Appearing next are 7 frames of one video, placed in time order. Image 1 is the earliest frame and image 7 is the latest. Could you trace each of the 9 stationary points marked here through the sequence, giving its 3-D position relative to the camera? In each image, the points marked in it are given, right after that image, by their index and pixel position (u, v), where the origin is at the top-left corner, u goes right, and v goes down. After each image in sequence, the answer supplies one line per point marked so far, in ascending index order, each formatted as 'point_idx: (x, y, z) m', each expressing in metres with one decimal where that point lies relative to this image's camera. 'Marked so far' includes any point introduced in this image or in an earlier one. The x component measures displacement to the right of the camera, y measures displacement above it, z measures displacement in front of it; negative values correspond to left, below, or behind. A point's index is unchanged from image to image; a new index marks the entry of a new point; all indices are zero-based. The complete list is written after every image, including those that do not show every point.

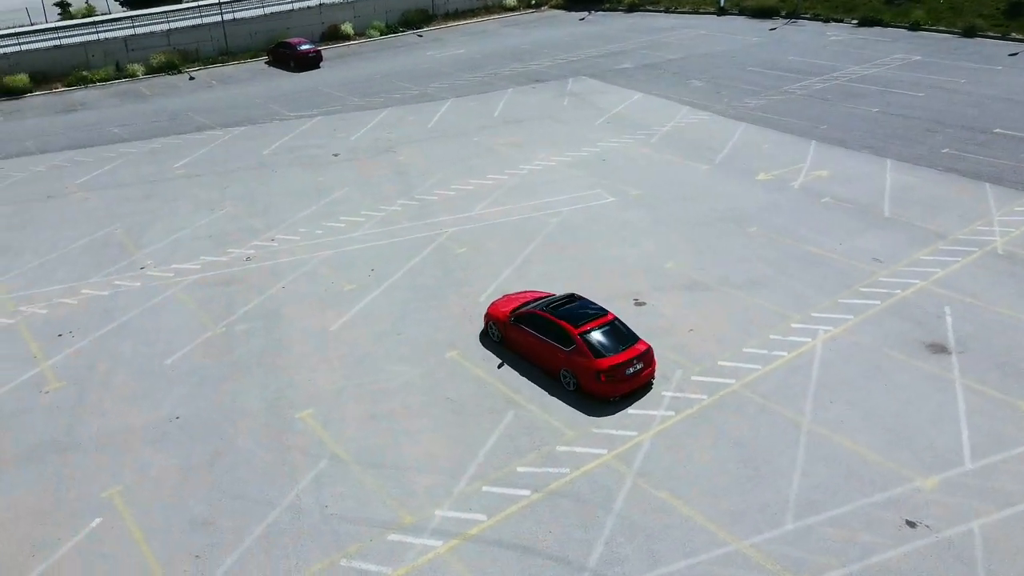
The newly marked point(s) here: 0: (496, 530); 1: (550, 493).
0: (-0.2, -3.3, +10.8) m
1: (+0.5, -2.9, +11.4) m
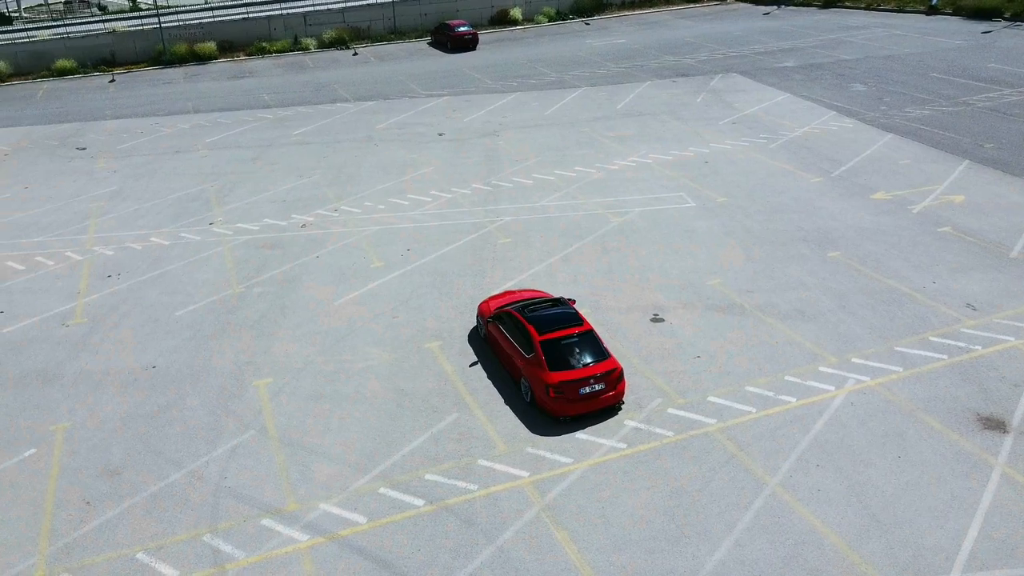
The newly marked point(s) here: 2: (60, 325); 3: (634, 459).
0: (-1.8, -3.1, +10.0) m
1: (-0.9, -2.9, +10.4) m
2: (-8.8, -0.7, +15.5) m
3: (+1.7, -2.4, +11.2) m
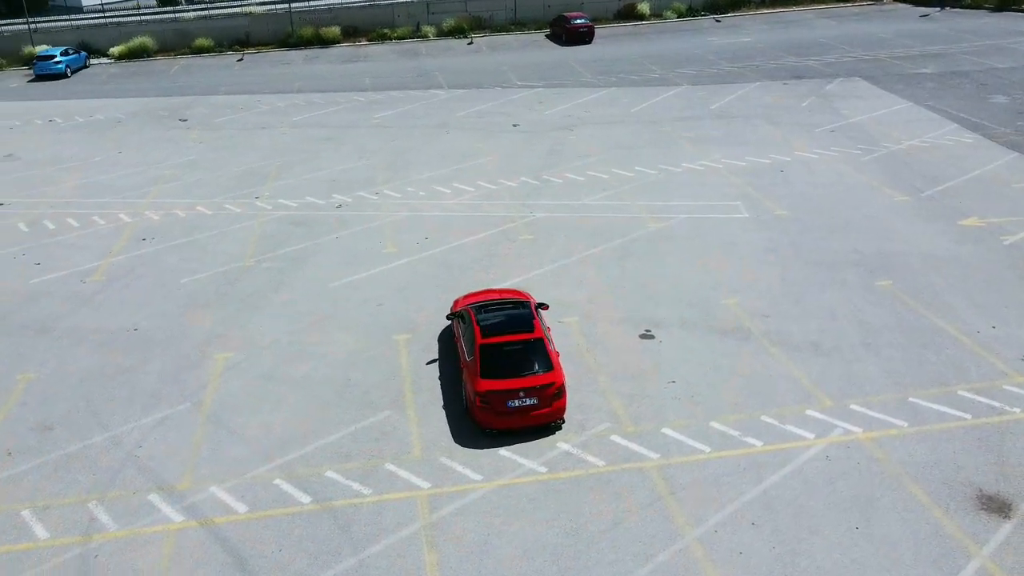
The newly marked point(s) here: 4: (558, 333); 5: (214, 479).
0: (-3.3, -2.9, +9.5) m
1: (-2.3, -2.7, +9.8) m
2: (-8.9, +0.1, +16.2) m
3: (+0.5, -2.5, +10.0) m
4: (+0.8, -0.8, +13.6) m
5: (-3.9, -2.5, +10.4) m
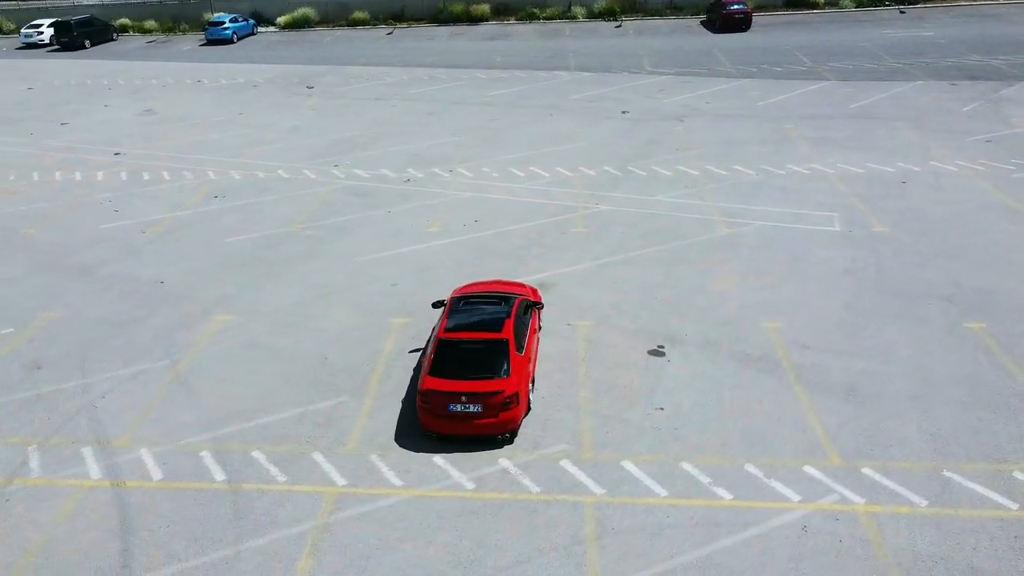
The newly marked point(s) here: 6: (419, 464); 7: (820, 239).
0: (-4.3, -2.4, +9.3) m
1: (-3.3, -2.4, +9.3) m
2: (-7.9, +1.2, +16.9) m
3: (-0.5, -2.4, +8.9) m
4: (+0.7, -0.8, +12.3) m
5: (-4.7, -2.0, +10.2) m
6: (-1.1, -2.1, +9.6) m
7: (+5.9, +1.0, +15.3) m
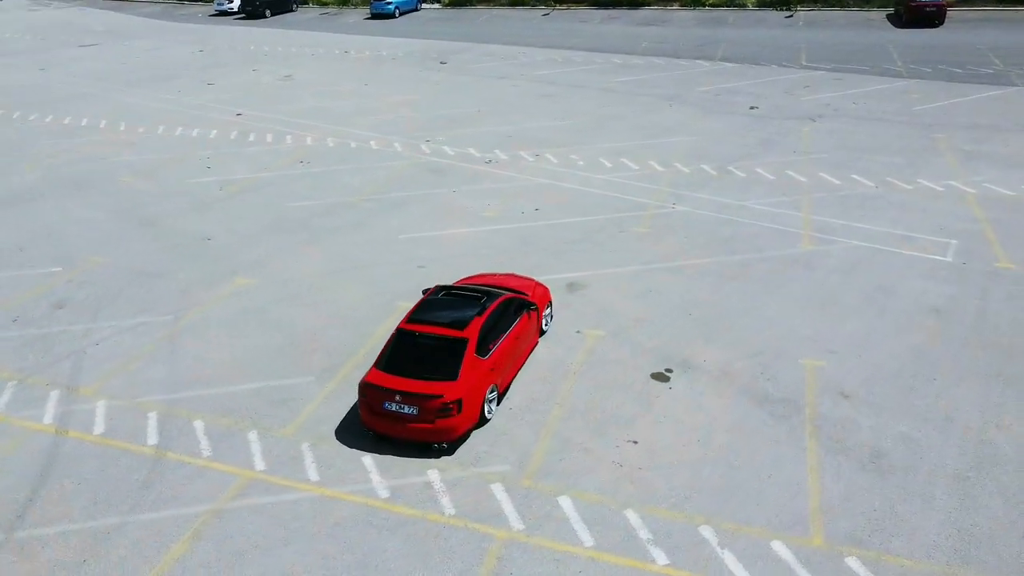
0: (-5.0, -1.8, +9.2) m
1: (-4.0, -1.9, +9.0) m
2: (-6.5, +2.2, +17.4) m
3: (-1.4, -2.3, +8.1) m
4: (+0.7, -0.8, +11.0) m
5: (-5.1, -1.4, +10.2) m
6: (-1.8, -1.9, +8.9) m
7: (+6.6, +0.3, +12.8) m
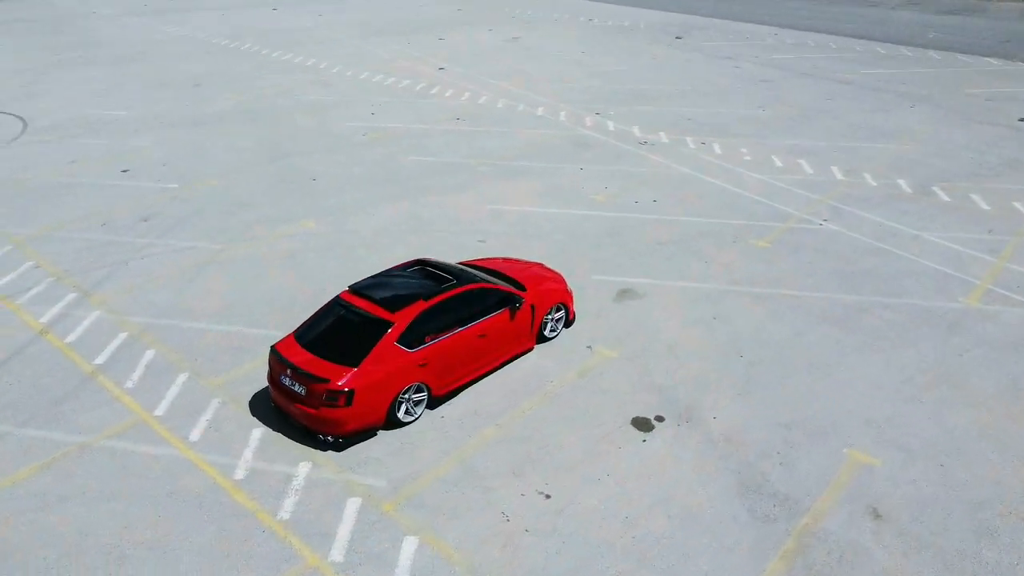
0: (-5.5, -0.7, +9.5) m
1: (-4.7, -1.0, +8.9) m
2: (-3.3, +3.4, +17.4) m
3: (-2.7, -1.8, +7.1) m
4: (+0.5, -0.8, +9.1) m
5: (-5.2, -0.3, +10.4) m
6: (-2.7, -1.4, +8.0) m
7: (+6.8, -0.8, +8.6) m
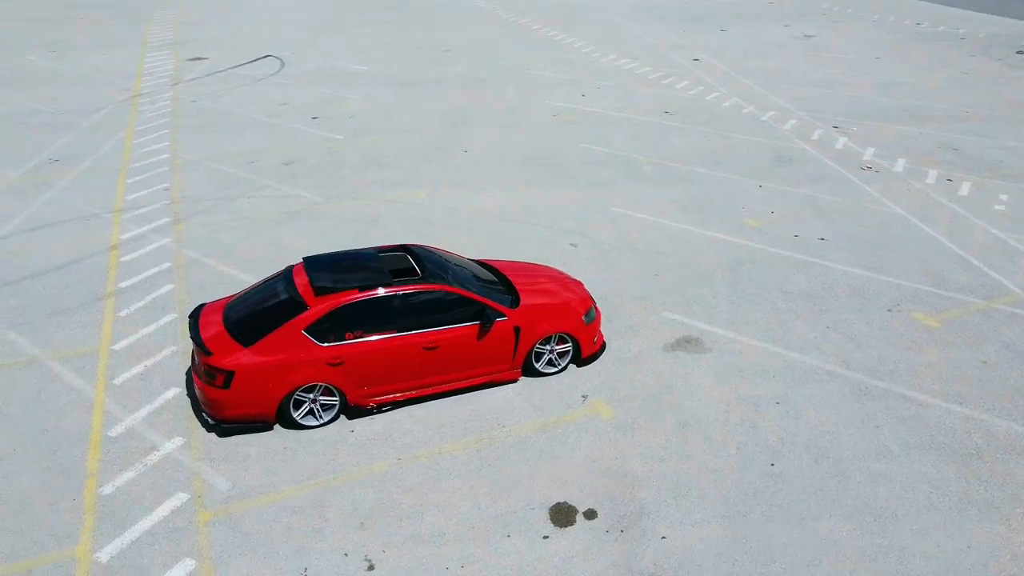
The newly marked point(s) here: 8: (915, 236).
0: (-5.1, +0.3, +9.8) m
1: (-4.6, -0.1, +9.0) m
2: (+0.8, +3.5, +16.1) m
3: (-3.7, -1.3, +6.7) m
4: (+0.3, -1.0, +7.2) m
5: (-4.3, +0.7, +10.5) m
6: (-3.2, -0.9, +7.5) m
7: (+5.7, -2.3, +4.4) m
8: (+5.3, +0.6, +10.4) m
